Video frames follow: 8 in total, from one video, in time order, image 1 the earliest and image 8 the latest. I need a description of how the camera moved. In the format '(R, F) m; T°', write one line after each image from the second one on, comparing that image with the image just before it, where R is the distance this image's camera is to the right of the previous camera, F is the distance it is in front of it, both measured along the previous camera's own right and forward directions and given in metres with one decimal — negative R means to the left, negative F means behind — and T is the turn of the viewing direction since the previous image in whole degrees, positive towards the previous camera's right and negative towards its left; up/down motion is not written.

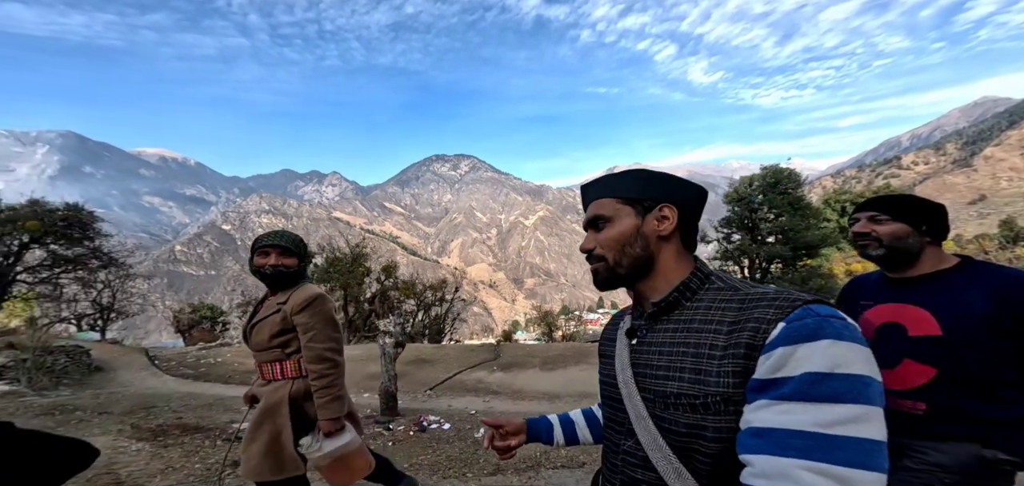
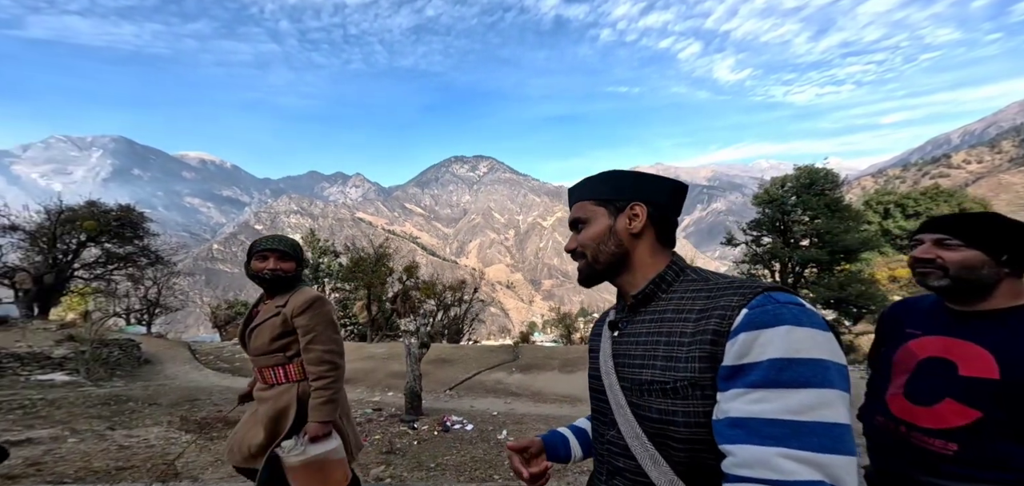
(0.0, -0.1) m; -3°
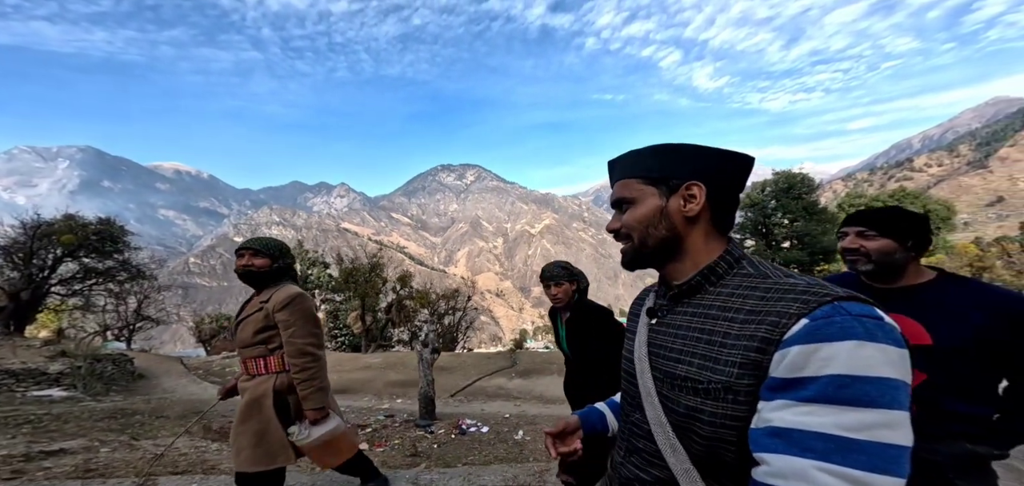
(-0.3, -0.1) m; +2°
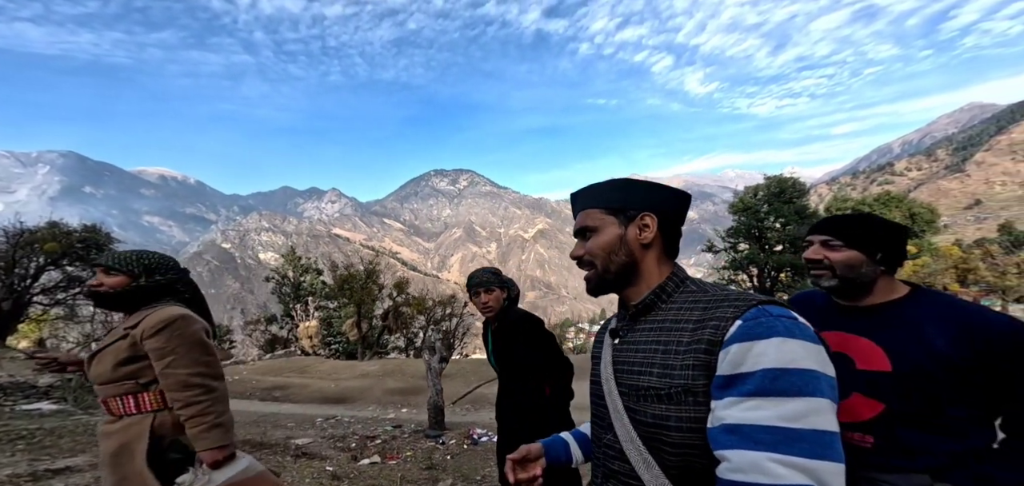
(-0.2, +0.1) m; +1°
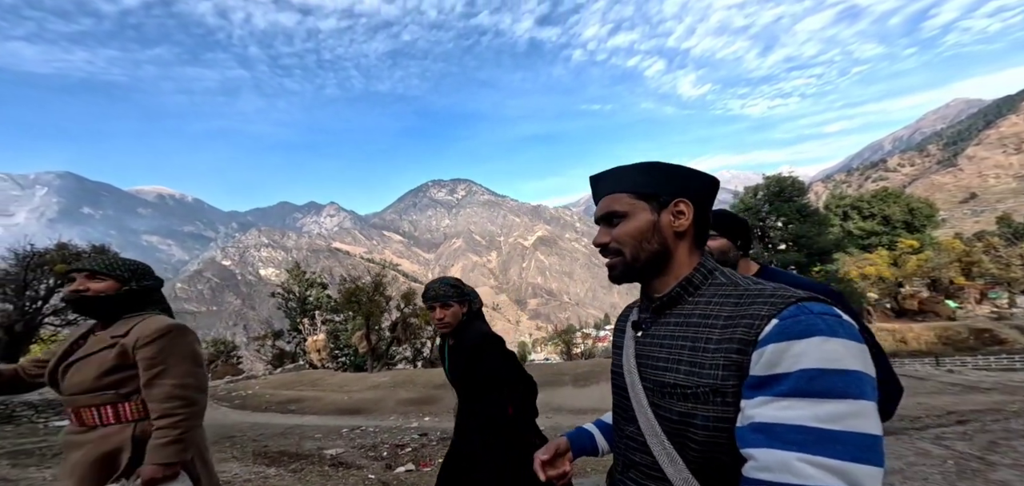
(-0.3, 0.0) m; 0°
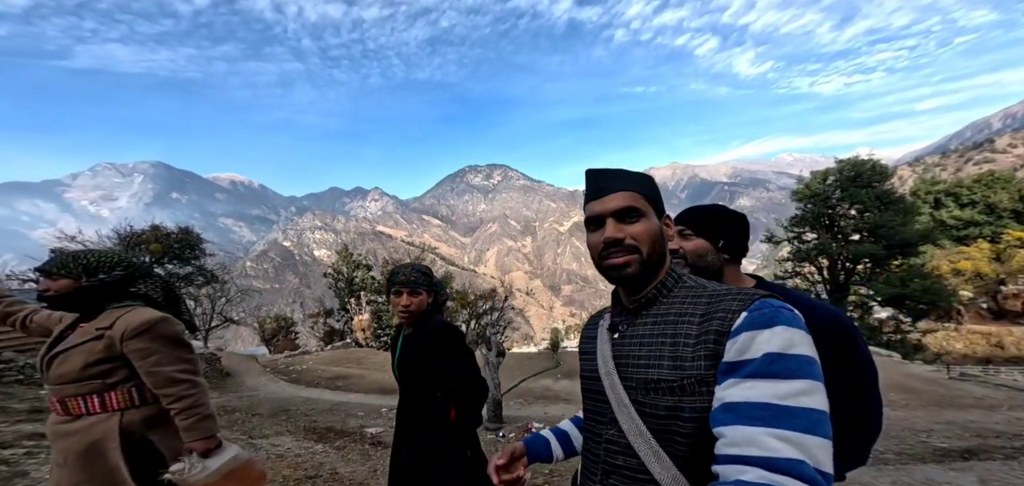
(+0.2, +0.1) m; -7°
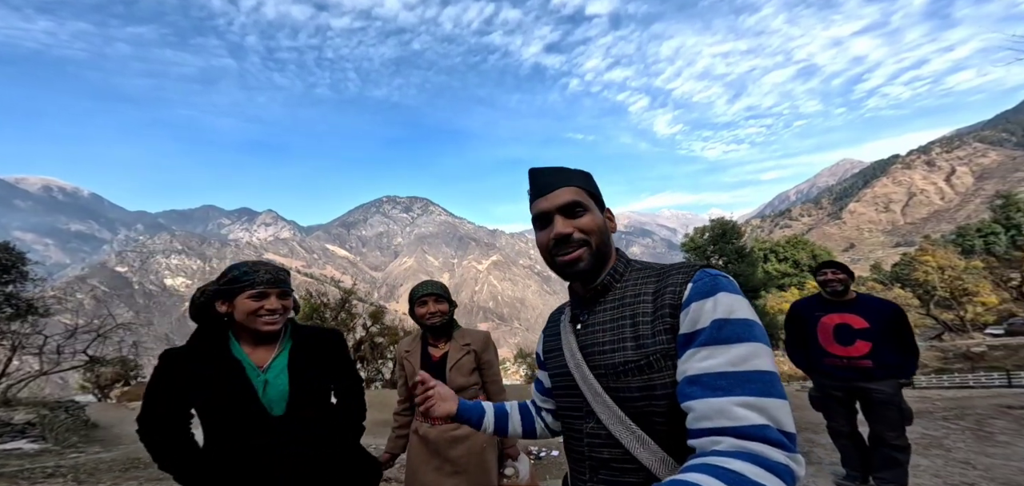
(-2.1, +0.3) m; +16°
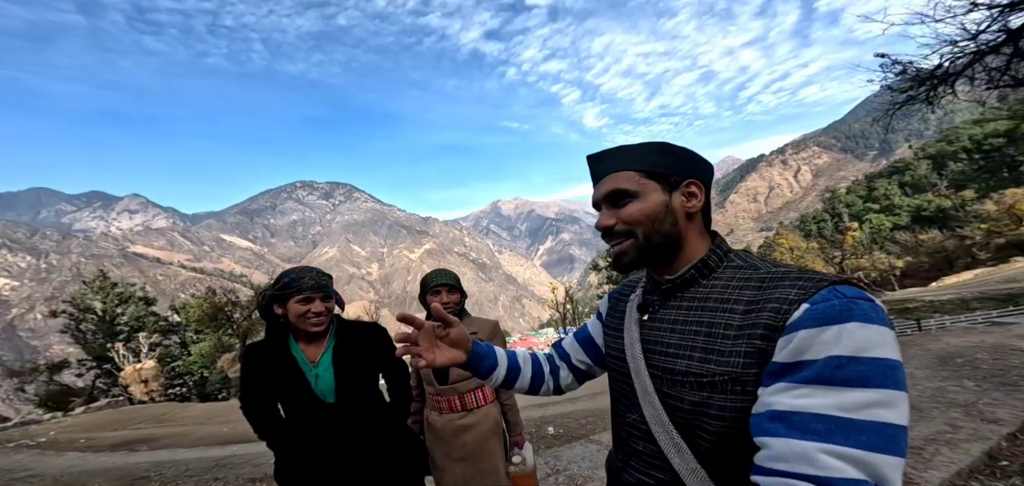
(-1.7, +0.1) m; +13°
